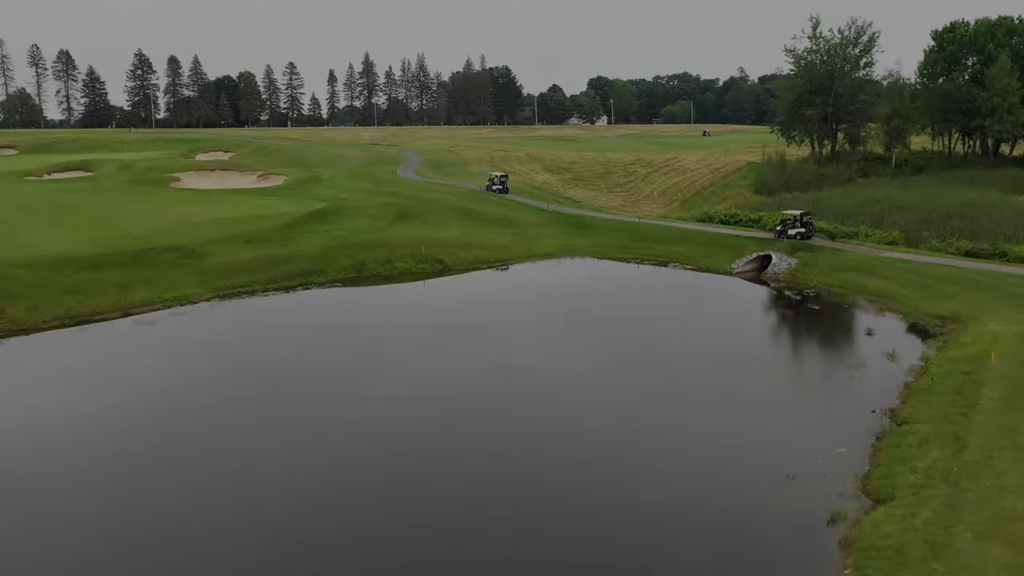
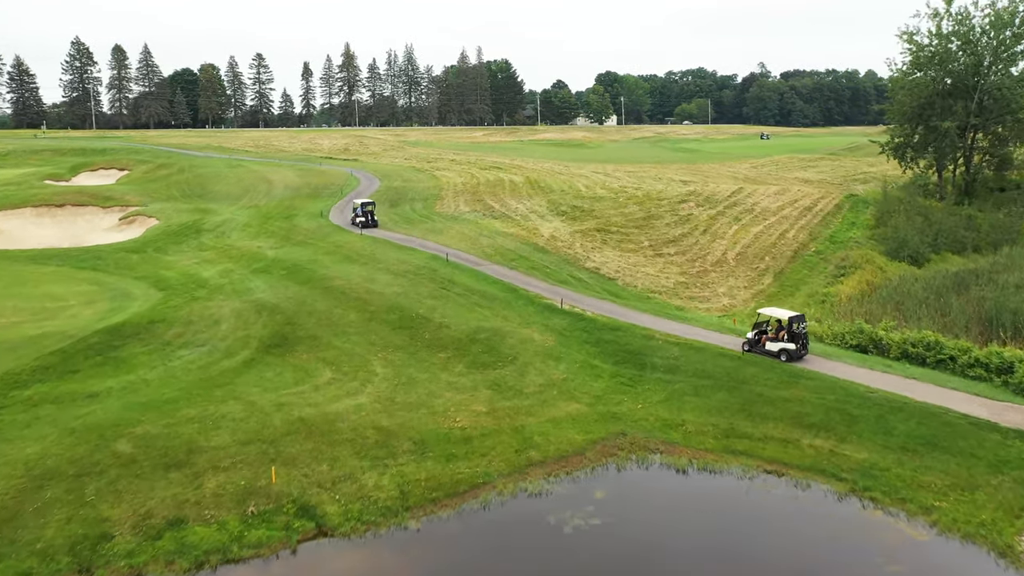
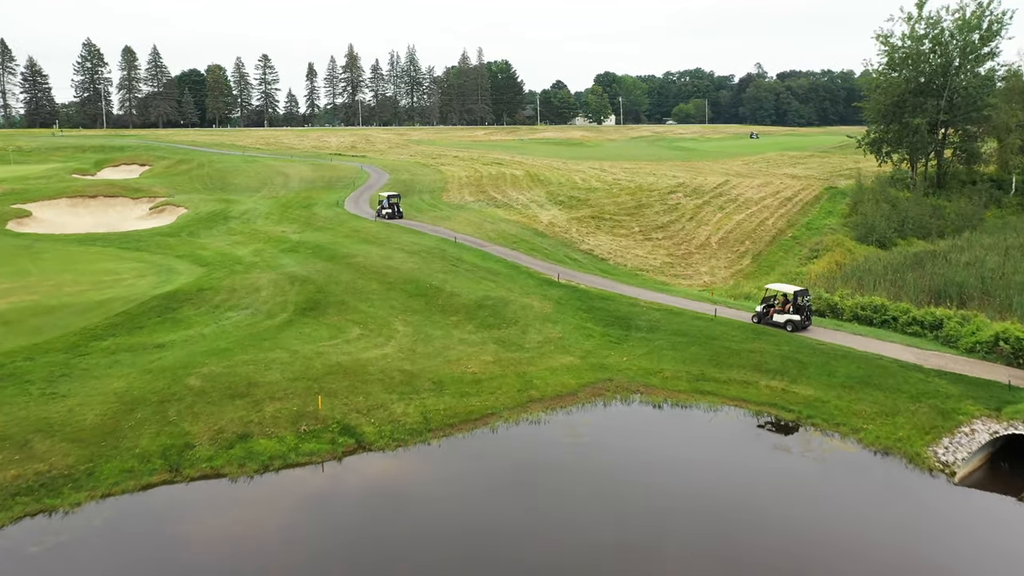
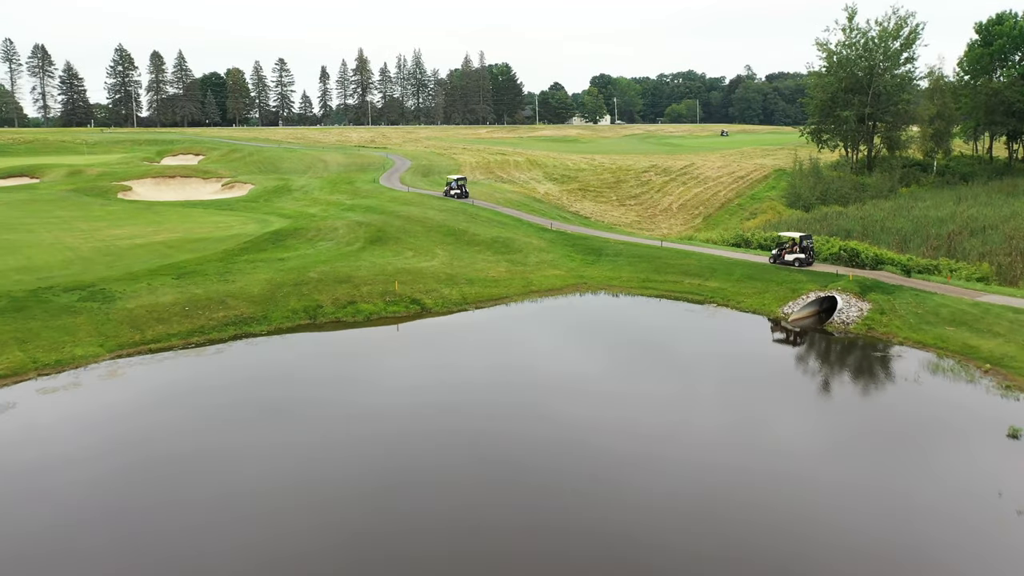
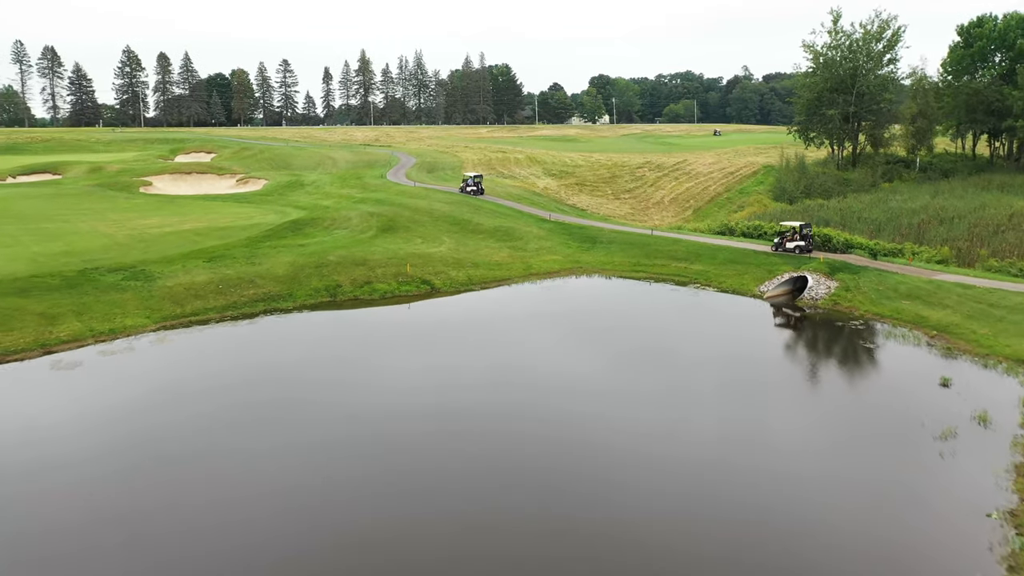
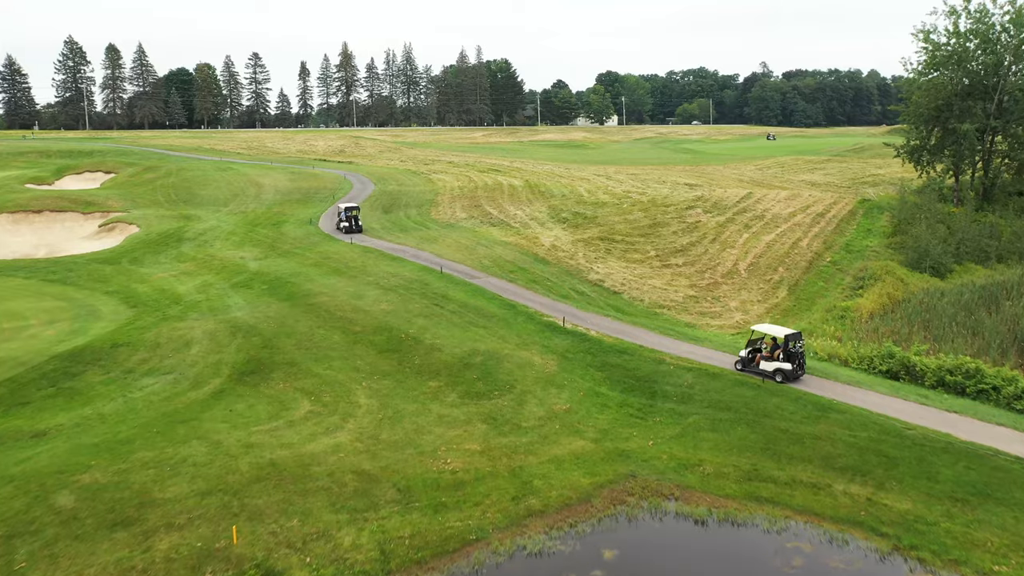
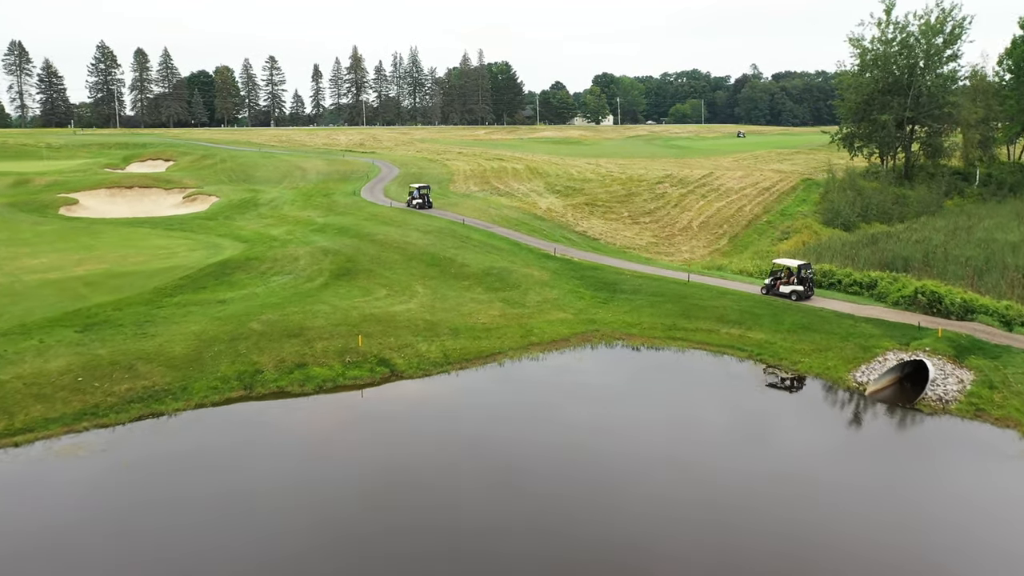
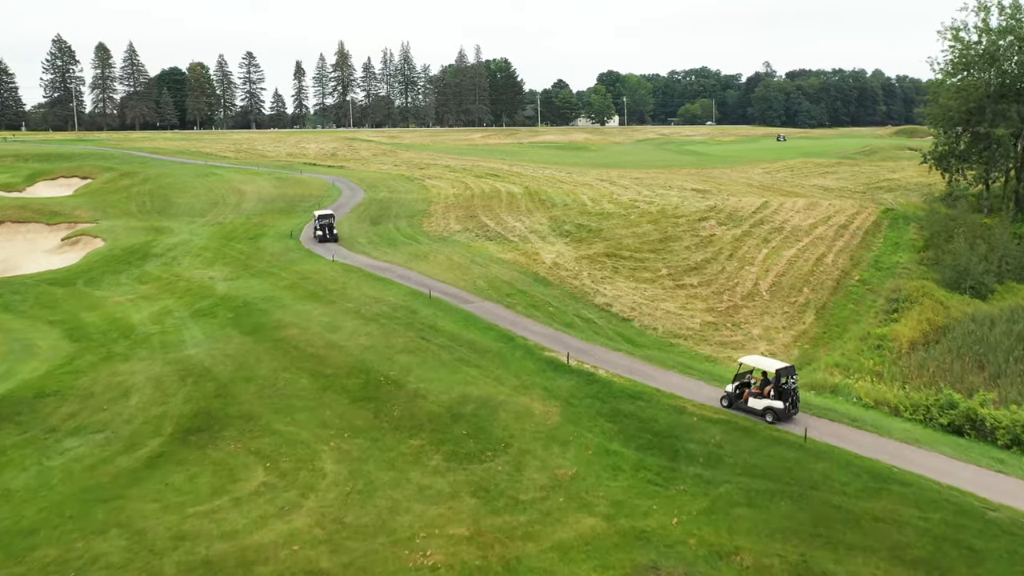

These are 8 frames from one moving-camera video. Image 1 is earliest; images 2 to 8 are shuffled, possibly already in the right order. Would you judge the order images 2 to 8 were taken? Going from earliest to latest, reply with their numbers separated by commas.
5, 4, 7, 3, 2, 6, 8
